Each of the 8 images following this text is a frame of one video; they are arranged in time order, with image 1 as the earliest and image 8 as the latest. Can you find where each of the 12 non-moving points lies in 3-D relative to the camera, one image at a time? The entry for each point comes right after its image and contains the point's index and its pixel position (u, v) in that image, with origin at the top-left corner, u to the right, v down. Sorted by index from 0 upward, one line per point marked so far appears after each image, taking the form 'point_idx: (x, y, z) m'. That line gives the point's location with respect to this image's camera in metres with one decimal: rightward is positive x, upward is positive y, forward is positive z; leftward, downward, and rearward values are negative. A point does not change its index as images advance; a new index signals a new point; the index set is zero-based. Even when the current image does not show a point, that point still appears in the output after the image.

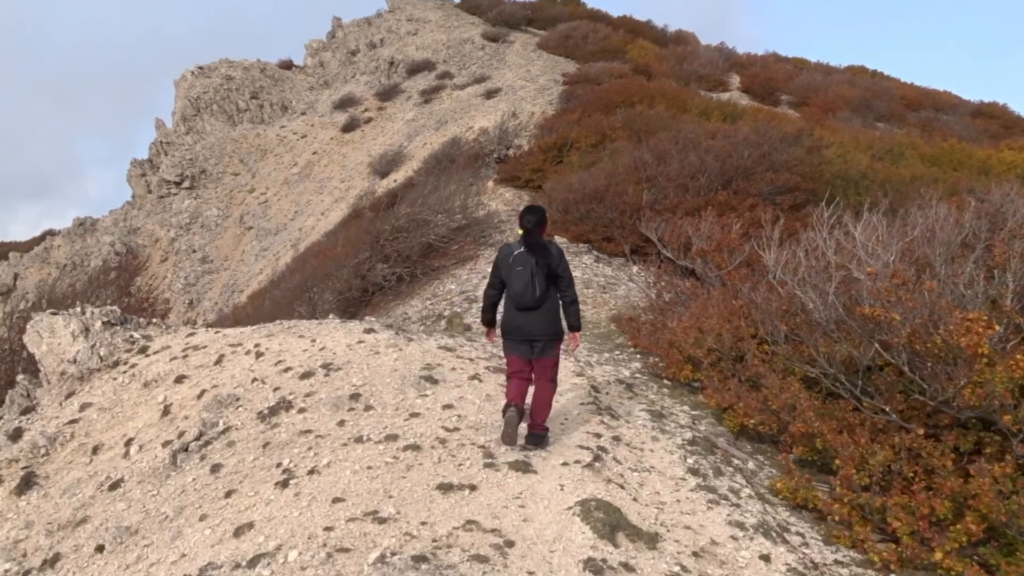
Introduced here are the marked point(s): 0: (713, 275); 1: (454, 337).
0: (+2.3, +0.1, +10.2) m
1: (-0.6, -0.5, +8.7) m
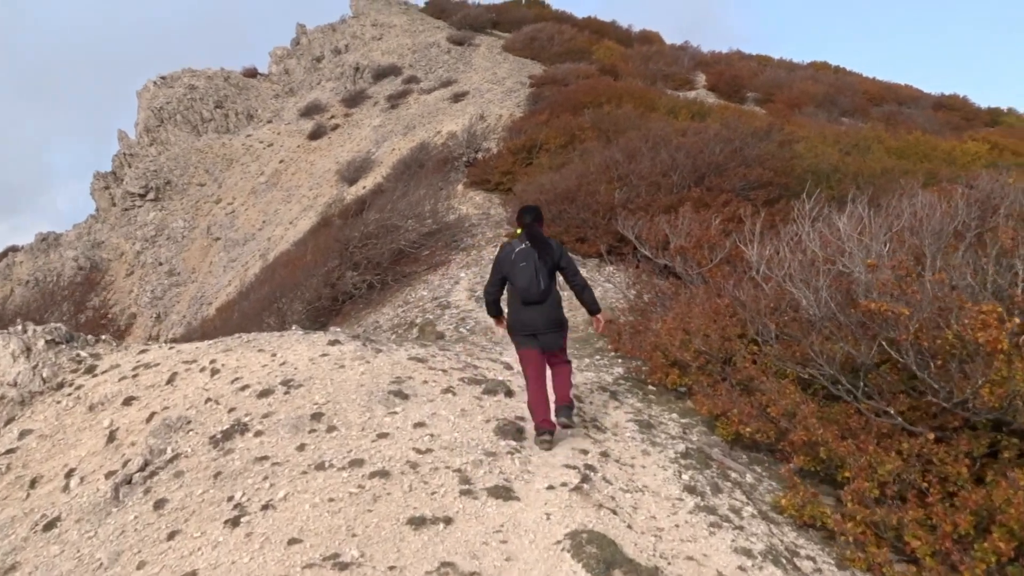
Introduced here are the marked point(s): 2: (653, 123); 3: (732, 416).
0: (+2.0, +0.2, +9.8) m
1: (-0.8, -0.6, +8.2) m
2: (+3.2, +3.6, +19.7) m
3: (+1.7, -1.0, +6.6) m
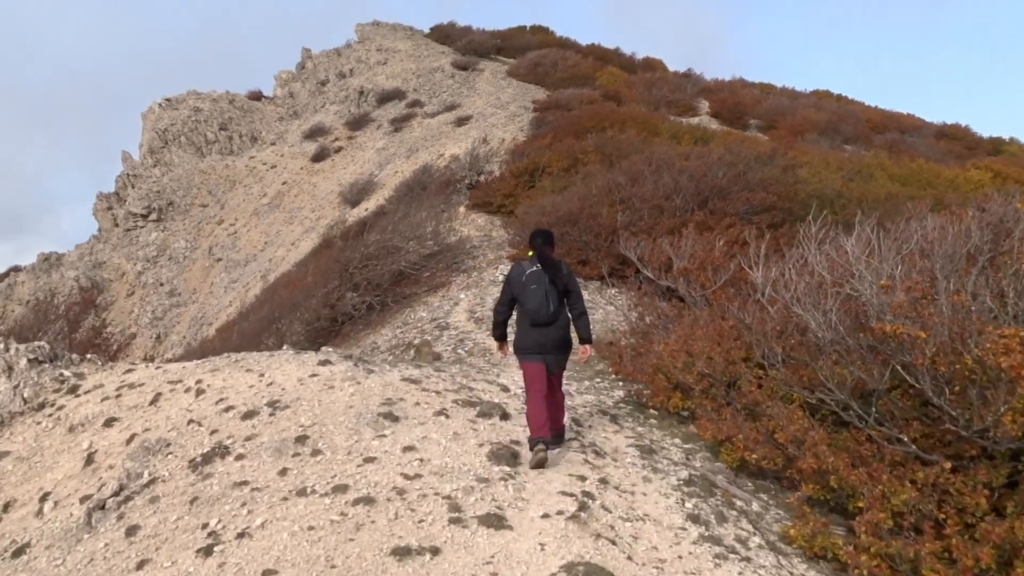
0: (+2.0, -0.1, +9.6) m
1: (-0.8, -0.7, +8.0) m
2: (+3.2, +3.1, +19.6) m
3: (+1.6, -1.1, +6.4) m
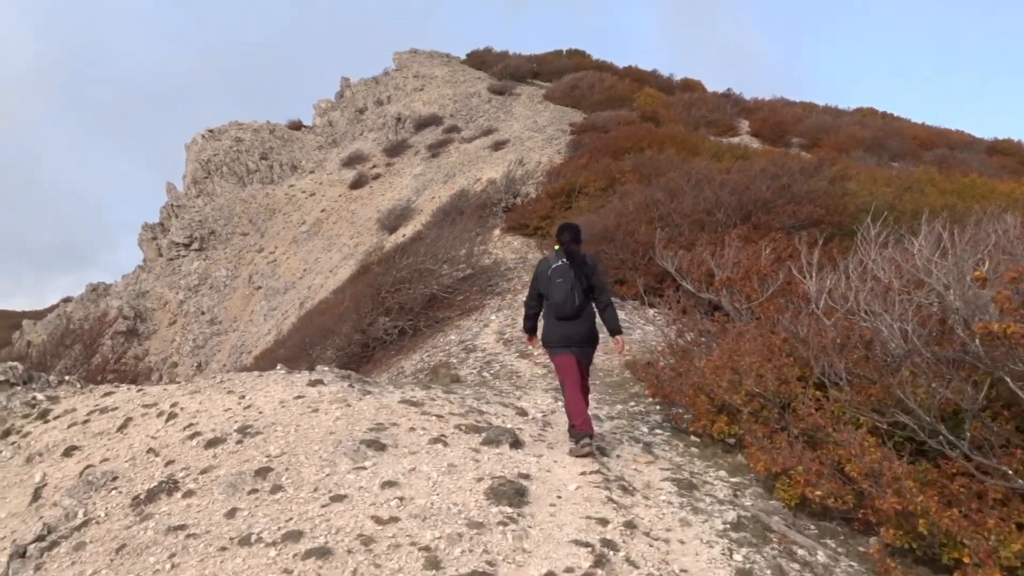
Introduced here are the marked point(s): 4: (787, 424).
0: (+2.3, -0.2, +8.6) m
1: (-0.7, -0.8, +7.1) m
2: (+3.9, +2.7, +18.7) m
3: (+1.7, -1.2, +5.4) m
4: (+1.9, -1.0, +6.1) m
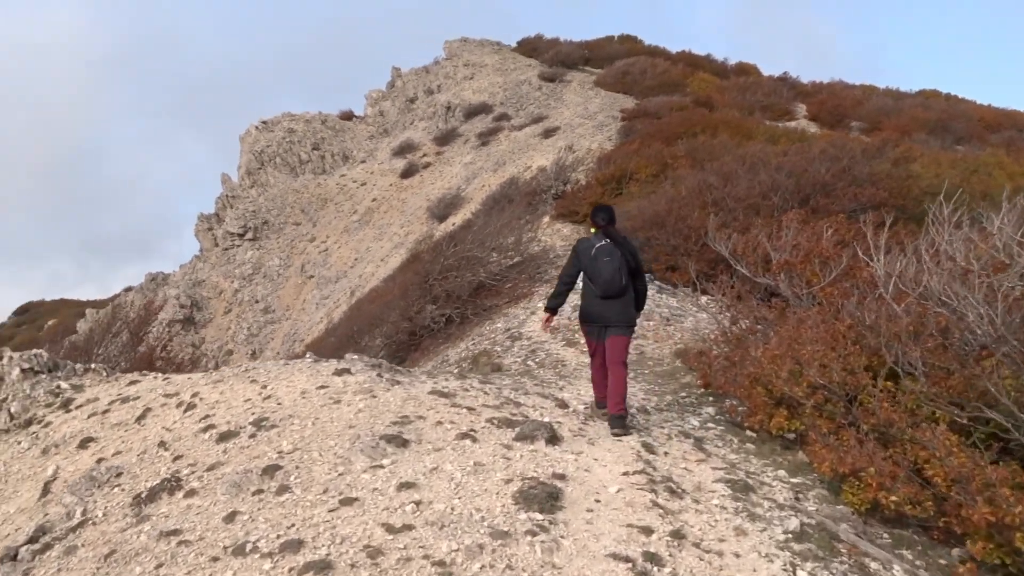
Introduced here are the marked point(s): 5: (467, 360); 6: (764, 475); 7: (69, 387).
0: (+2.7, 0.0, +8.0) m
1: (-0.4, -0.7, +6.7) m
2: (+4.9, +3.0, +18.0) m
3: (+2.0, -1.0, +4.9) m
4: (+2.2, -0.8, +5.6) m
5: (-0.6, -0.9, +11.2) m
6: (+1.5, -1.1, +5.3) m
7: (-3.3, -0.7, +6.5) m
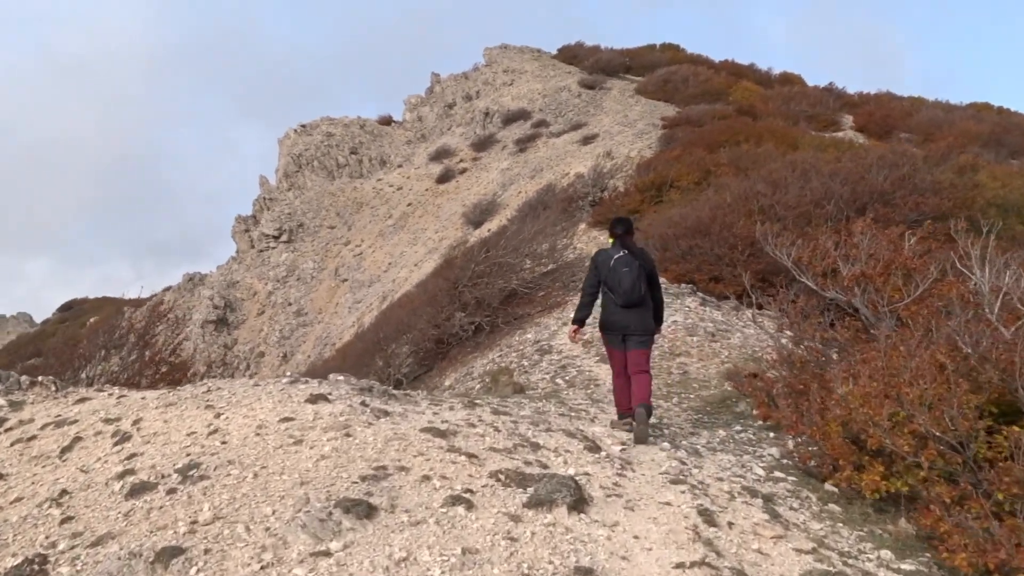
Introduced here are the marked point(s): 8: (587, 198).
0: (+2.9, -0.2, +6.8) m
1: (-0.2, -0.8, +5.6) m
2: (+5.5, +2.7, +16.6) m
3: (+2.0, -1.1, +3.6) m
4: (+2.3, -0.9, +4.3) m
5: (-0.3, -1.0, +10.0) m
6: (+1.6, -1.2, +4.0) m
7: (-3.1, -0.7, +5.4) m
8: (+1.6, +2.1, +19.3) m
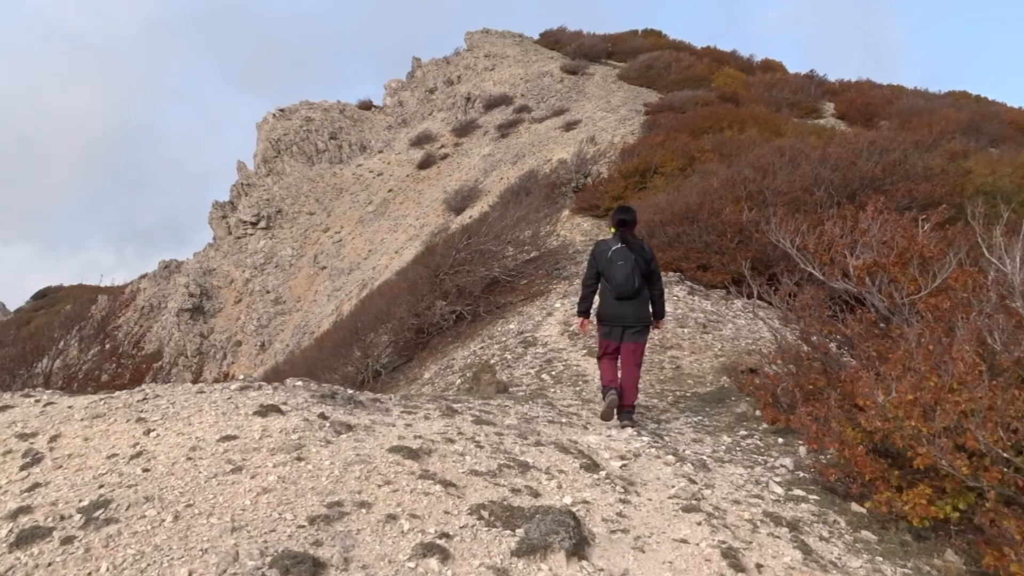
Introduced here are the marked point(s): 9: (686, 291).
0: (+2.8, -0.1, +6.2) m
1: (-0.3, -0.7, +4.9) m
2: (+5.2, +2.9, +16.1) m
3: (+2.0, -1.1, +3.1) m
4: (+2.2, -0.9, +3.8) m
5: (-0.5, -0.9, +9.4) m
6: (+1.5, -1.2, +3.5) m
7: (-3.2, -0.7, +4.8) m
8: (+1.2, +2.3, +18.7) m
9: (+2.2, 0.0, +11.2) m
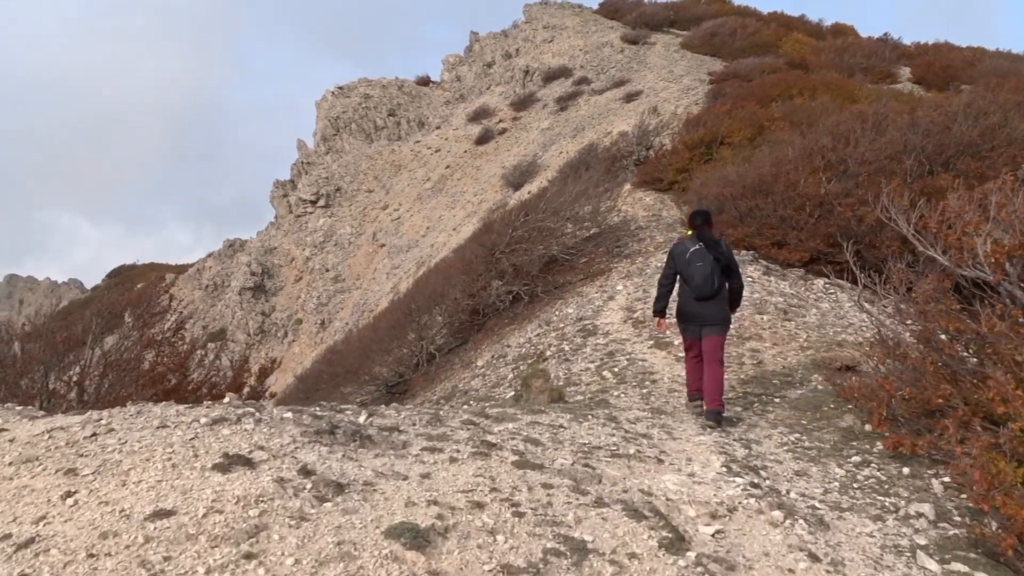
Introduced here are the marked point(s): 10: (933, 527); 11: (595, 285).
0: (+3.1, -0.1, +4.9) m
1: (-0.1, -0.7, +3.9) m
2: (+6.2, +3.3, +14.5) m
3: (+2.1, -1.1, +1.9) m
4: (+2.3, -0.9, +2.6) m
5: (+0.1, -0.8, +8.4) m
6: (+1.6, -1.2, +2.3) m
7: (-3.0, -0.7, +3.9) m
8: (+2.3, +2.7, +17.4) m
9: (+2.9, +0.2, +9.9) m
10: (+1.8, -1.0, +3.8) m
11: (+1.0, 0.0, +10.6) m
